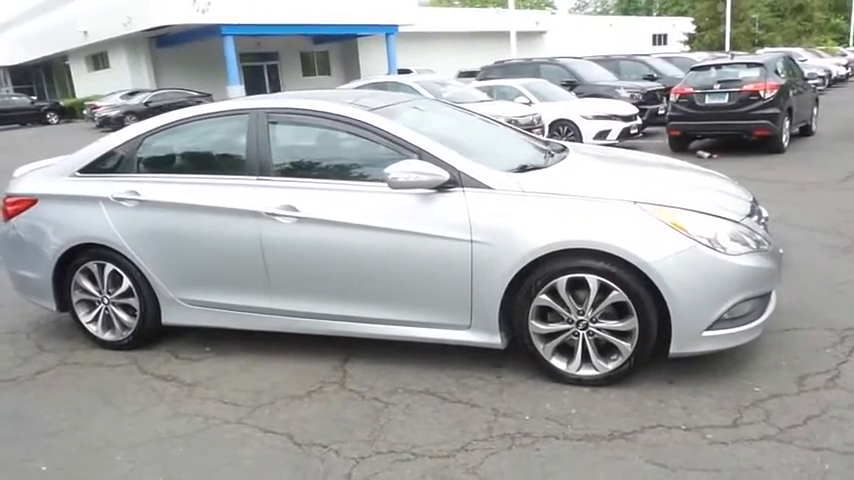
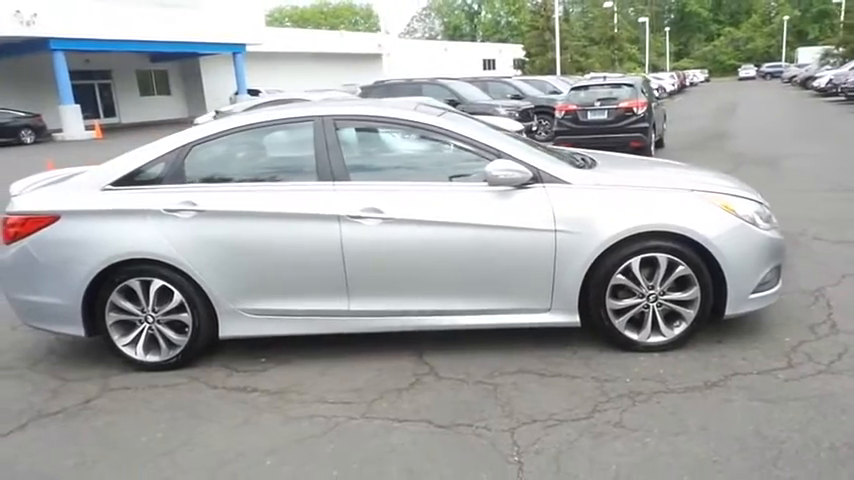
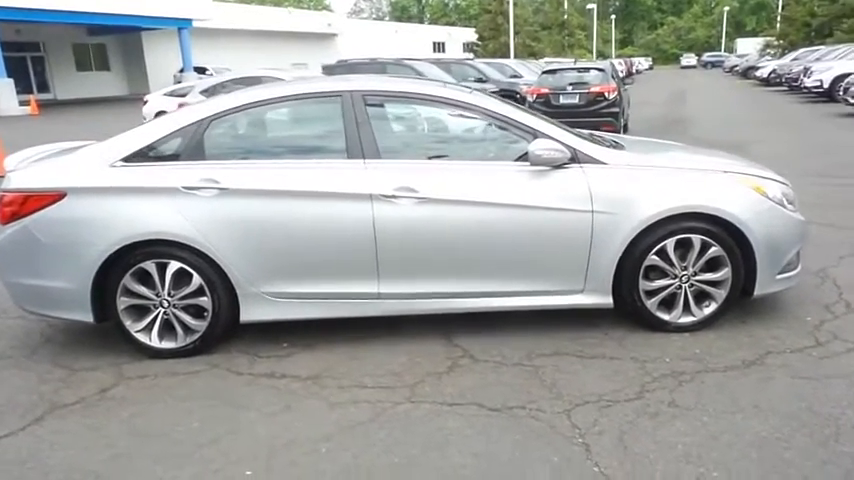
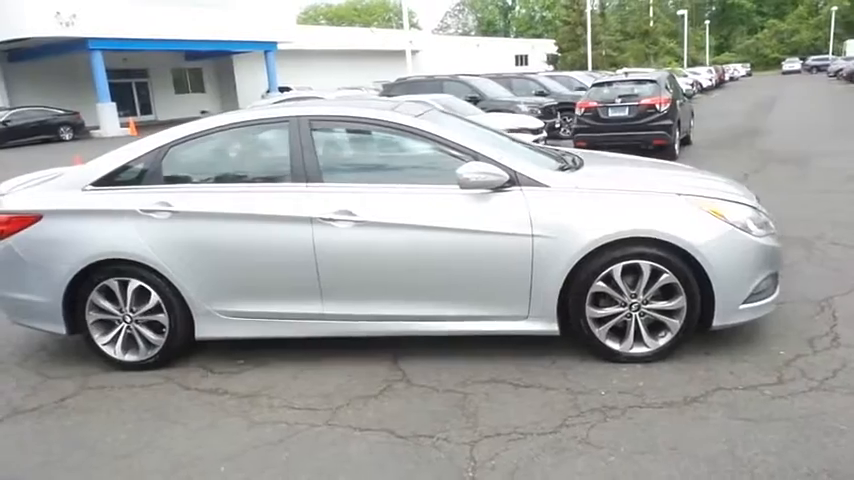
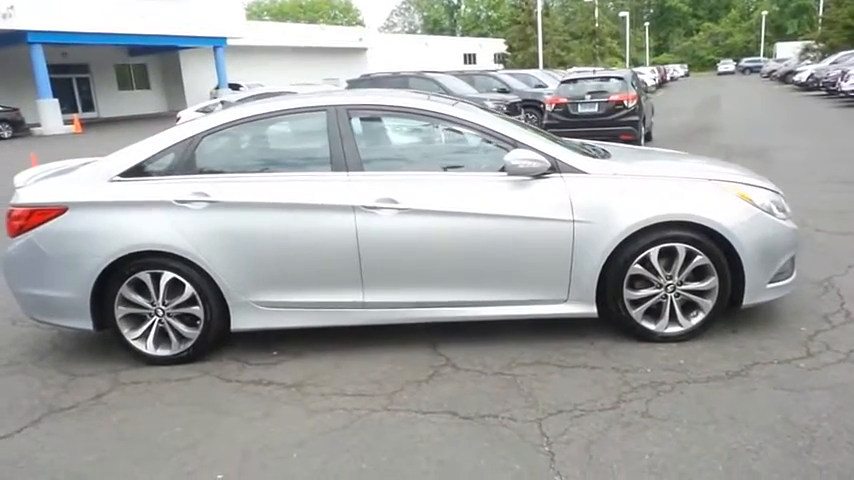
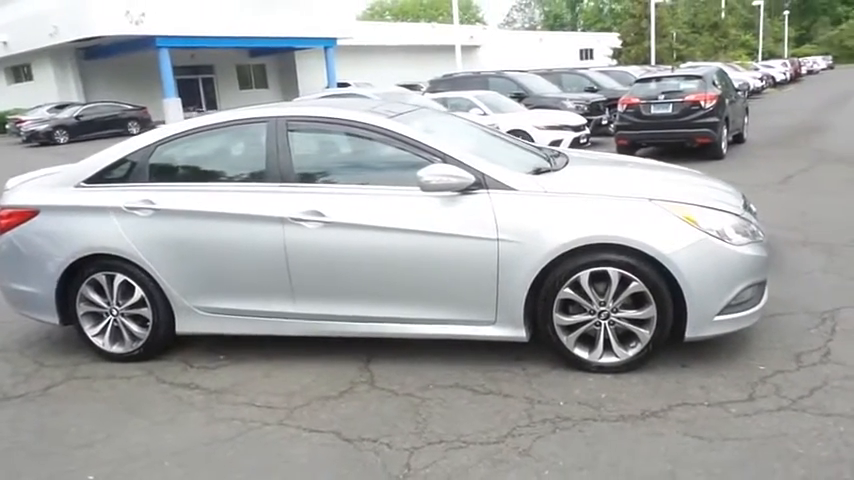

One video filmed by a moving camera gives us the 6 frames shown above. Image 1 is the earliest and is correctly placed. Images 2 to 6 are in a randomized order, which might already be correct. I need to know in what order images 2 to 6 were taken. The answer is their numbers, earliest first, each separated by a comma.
6, 4, 2, 5, 3
